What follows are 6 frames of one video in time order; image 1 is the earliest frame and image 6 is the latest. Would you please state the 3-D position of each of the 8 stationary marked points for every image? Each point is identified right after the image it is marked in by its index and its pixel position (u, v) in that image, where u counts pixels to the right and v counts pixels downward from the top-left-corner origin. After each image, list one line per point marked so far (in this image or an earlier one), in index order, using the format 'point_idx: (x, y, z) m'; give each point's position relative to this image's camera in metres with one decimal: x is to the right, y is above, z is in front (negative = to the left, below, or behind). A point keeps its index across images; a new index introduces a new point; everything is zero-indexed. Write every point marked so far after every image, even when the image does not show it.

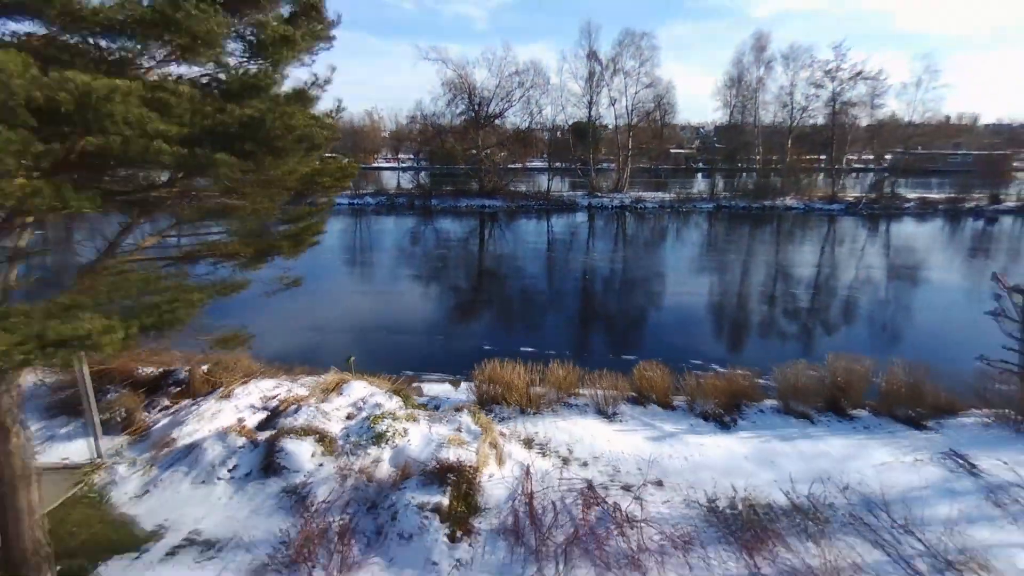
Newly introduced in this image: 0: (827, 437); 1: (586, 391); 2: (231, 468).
0: (+3.8, -1.7, +7.9) m
1: (+1.0, -1.4, +9.1) m
2: (-2.9, -1.8, +6.8) m
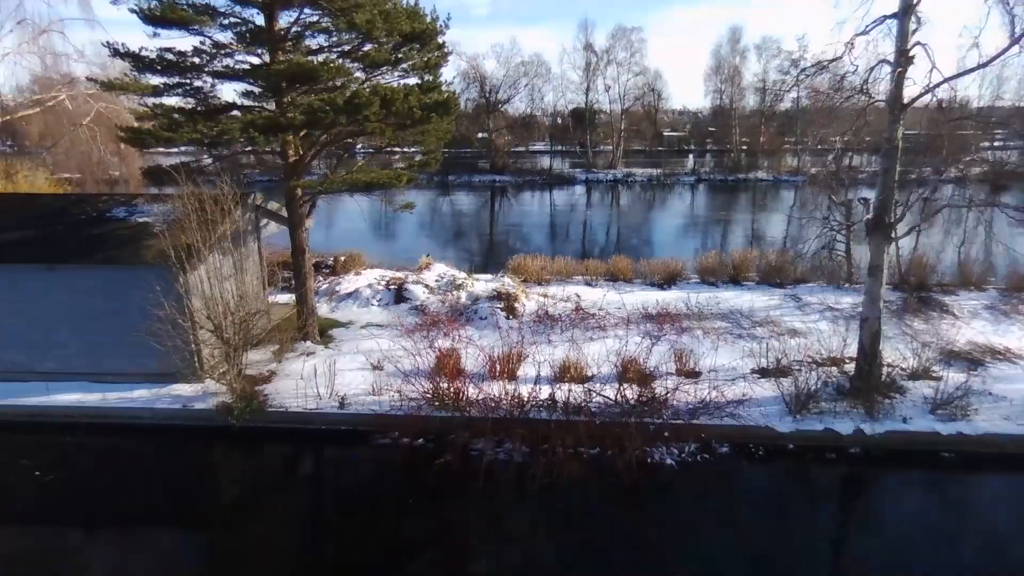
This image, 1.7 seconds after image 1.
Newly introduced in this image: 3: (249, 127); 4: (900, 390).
0: (+4.2, 0.0, +13.2) m
1: (+1.4, +0.3, +14.4) m
2: (-2.5, -0.2, +12.1) m
3: (-3.2, +2.1, +8.4) m
4: (+4.8, -1.3, +8.2) m
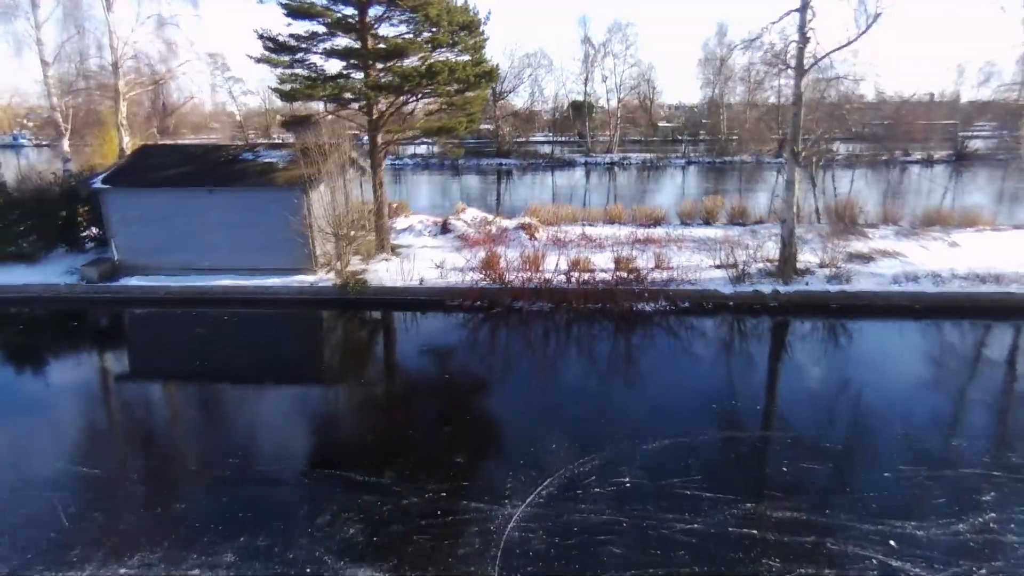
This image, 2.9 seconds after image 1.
0: (+4.7, +1.5, +16.8) m
1: (+1.9, +1.9, +18.0) m
2: (-2.0, +1.4, +15.7) m
3: (-2.7, +3.6, +11.9) m
4: (+5.3, +0.3, +11.8) m
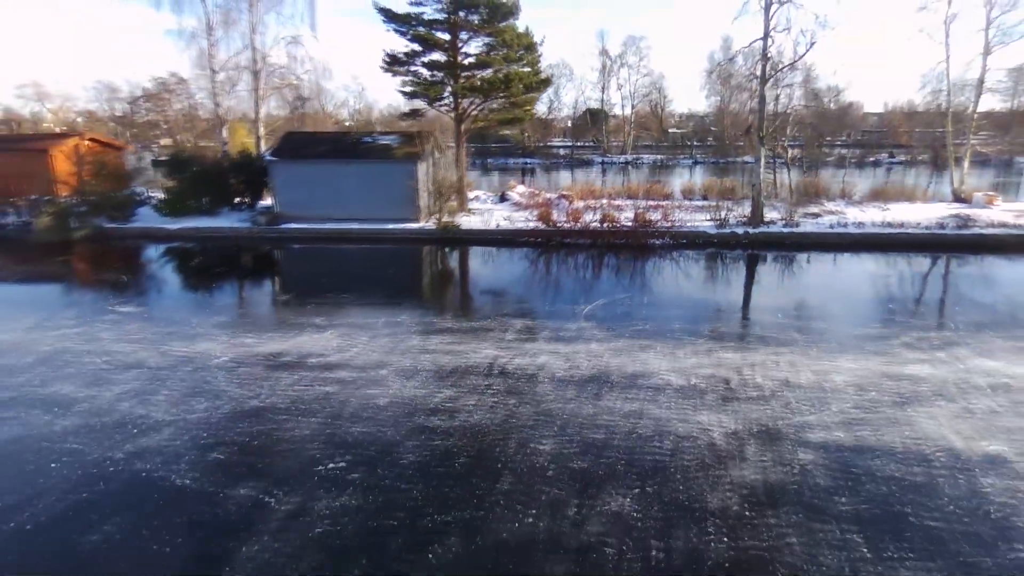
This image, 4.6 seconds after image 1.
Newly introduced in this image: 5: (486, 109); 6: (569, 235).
0: (+6.0, +2.9, +21.6) m
1: (+3.2, +3.2, +22.8) m
2: (-0.7, +2.8, +20.6) m
3: (-1.4, +5.1, +16.9) m
4: (+6.6, +1.7, +16.6) m
5: (-0.7, +5.0, +18.2) m
6: (+1.4, +1.3, +16.5) m
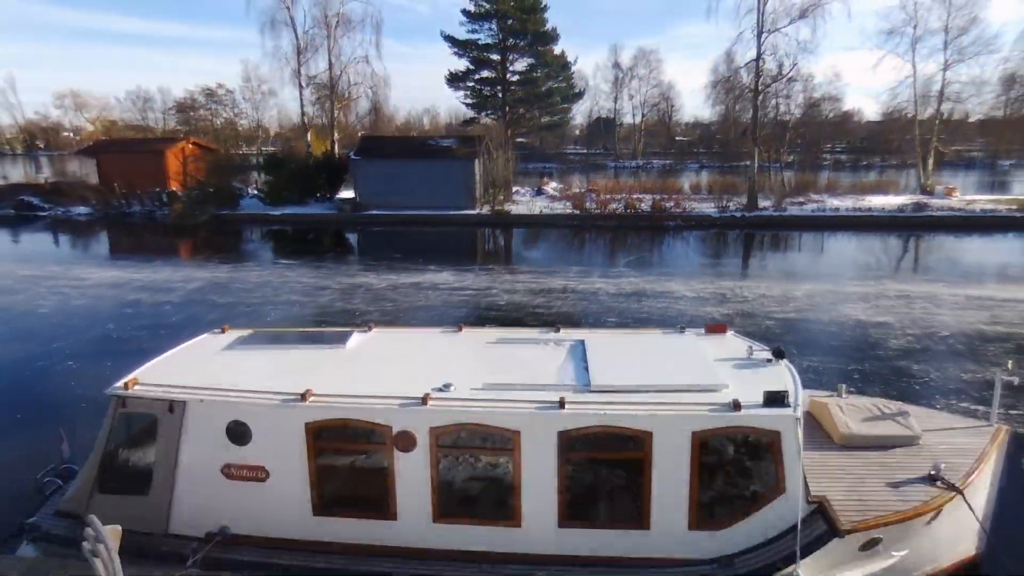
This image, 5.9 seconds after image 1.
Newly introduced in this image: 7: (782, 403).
0: (+7.3, +3.6, +25.3) m
1: (+4.5, +4.0, +26.6) m
2: (+0.6, +3.5, +24.4) m
3: (-0.2, +5.9, +20.7) m
4: (+7.8, +2.4, +20.3) m
5: (+0.5, +5.7, +22.0) m
6: (+2.7, +2.1, +20.2) m
7: (+1.3, -0.6, +3.2) m
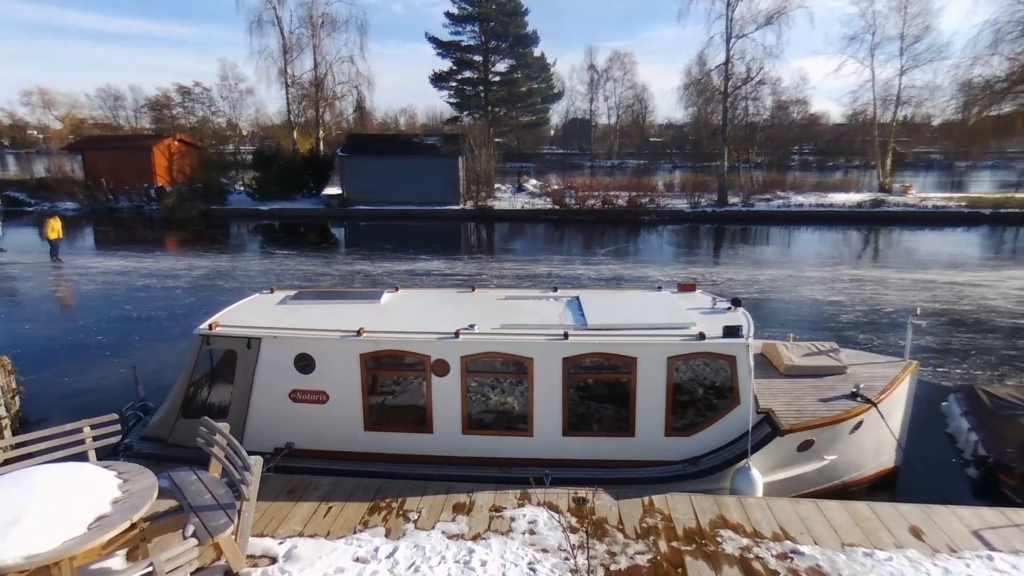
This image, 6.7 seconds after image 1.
0: (+6.5, +3.8, +26.4) m
1: (+3.7, +4.2, +27.6) m
2: (-0.2, +3.8, +25.2) m
3: (-0.8, +6.1, +21.5) m
4: (+7.2, +2.7, +21.4) m
5: (-0.1, +6.0, +22.9) m
6: (+2.1, +2.3, +21.2) m
7: (+1.4, -0.3, +4.1) m
